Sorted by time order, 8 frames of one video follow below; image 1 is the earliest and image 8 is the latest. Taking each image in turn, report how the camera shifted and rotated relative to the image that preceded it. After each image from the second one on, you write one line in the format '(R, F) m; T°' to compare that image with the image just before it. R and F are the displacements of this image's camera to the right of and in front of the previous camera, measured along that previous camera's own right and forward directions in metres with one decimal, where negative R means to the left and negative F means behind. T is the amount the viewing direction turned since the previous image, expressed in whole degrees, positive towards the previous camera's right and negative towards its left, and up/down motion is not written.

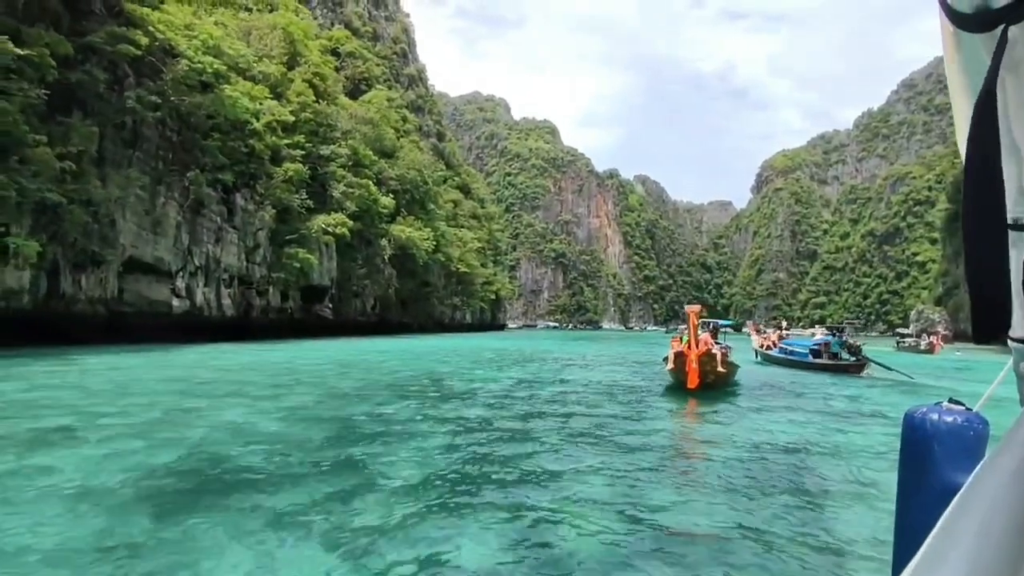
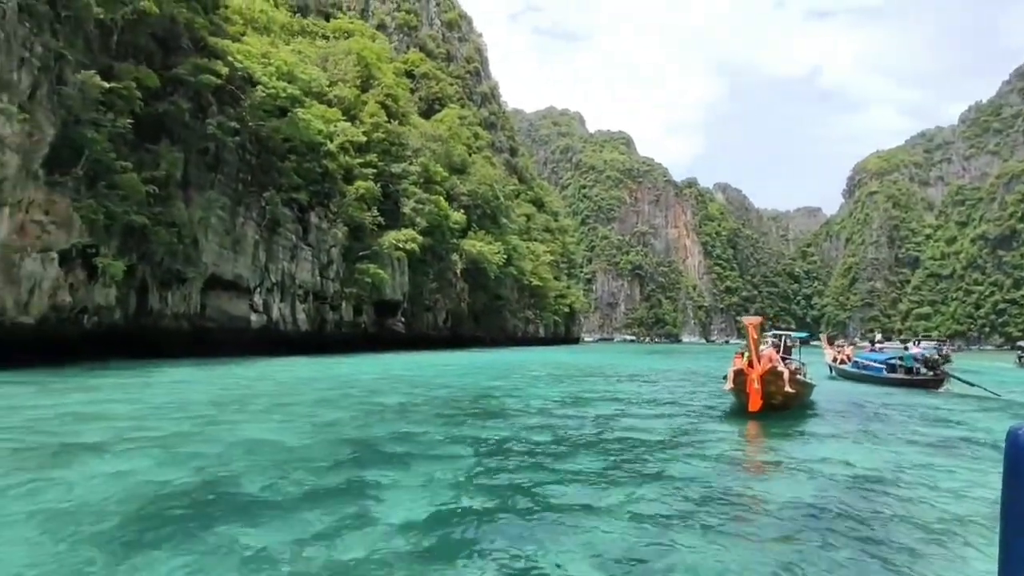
(+0.5, +0.5) m; -7°
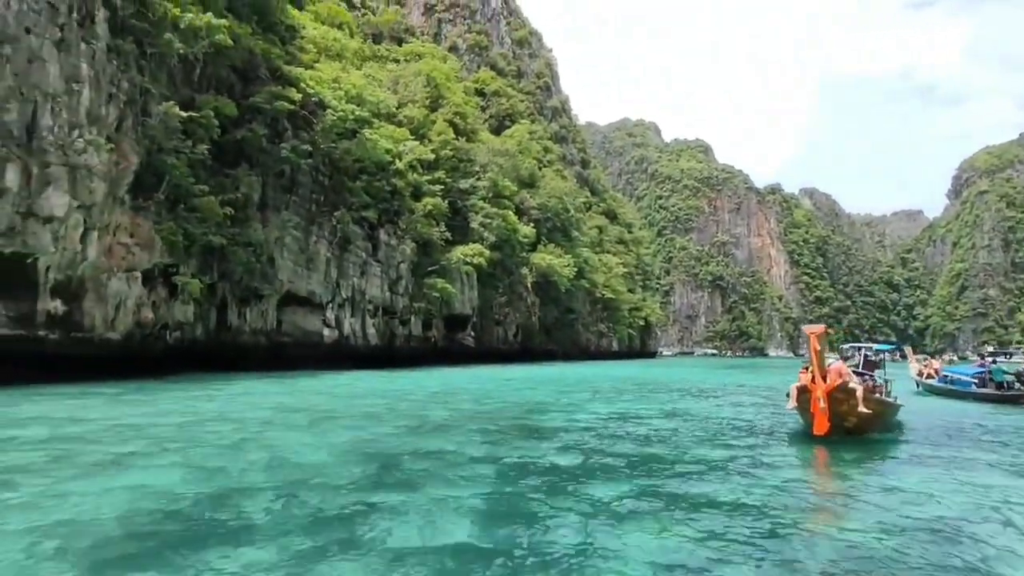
(+0.5, +0.4) m; -7°
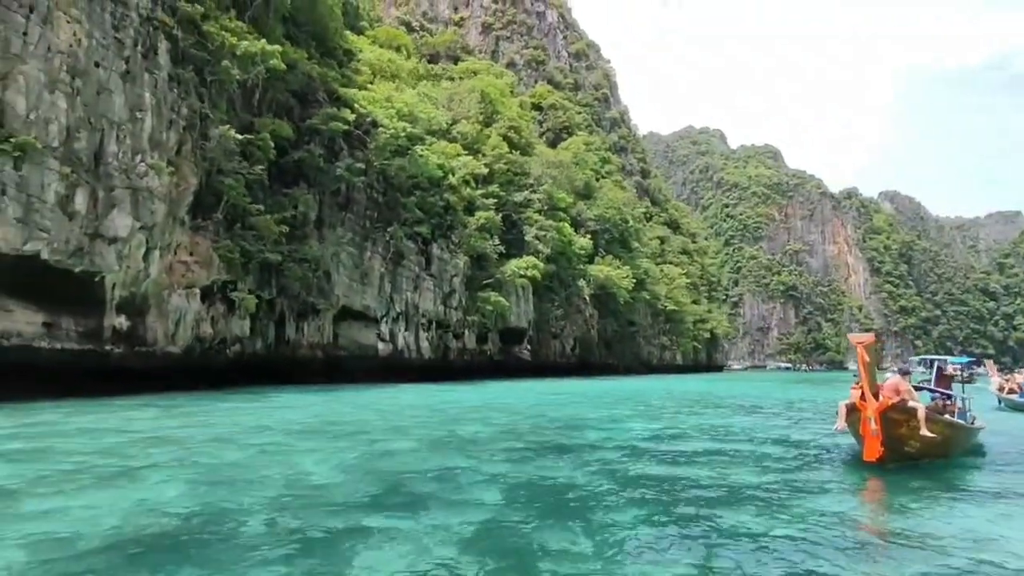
(+0.5, +0.4) m; -6°
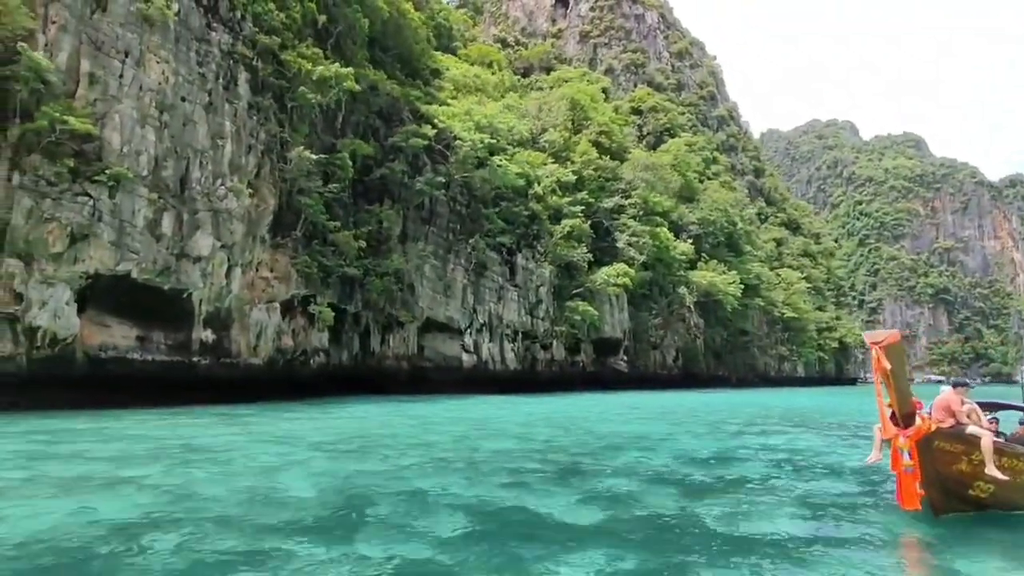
(+1.4, +0.8) m; -11°
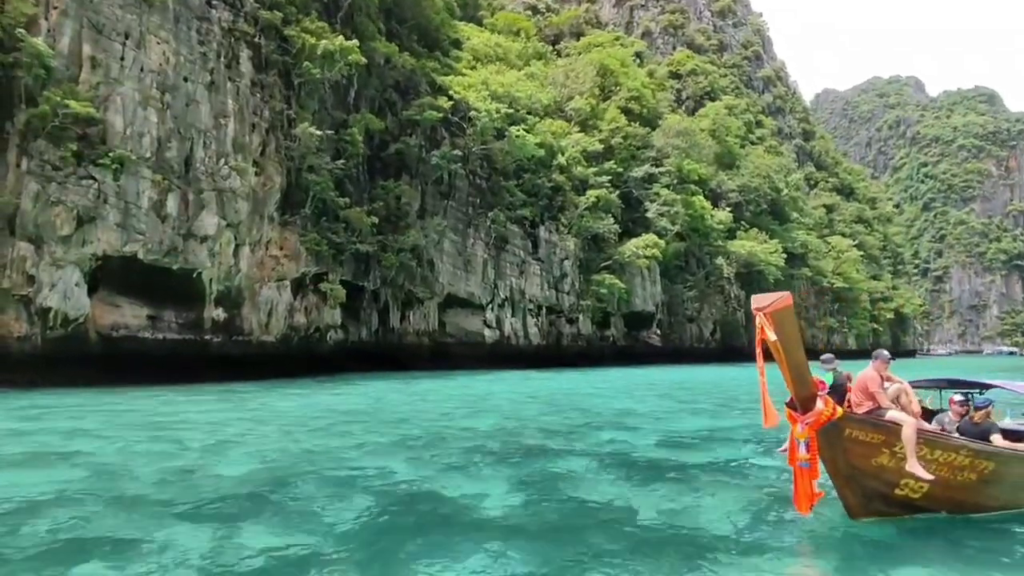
(+1.2, +0.5) m; -5°
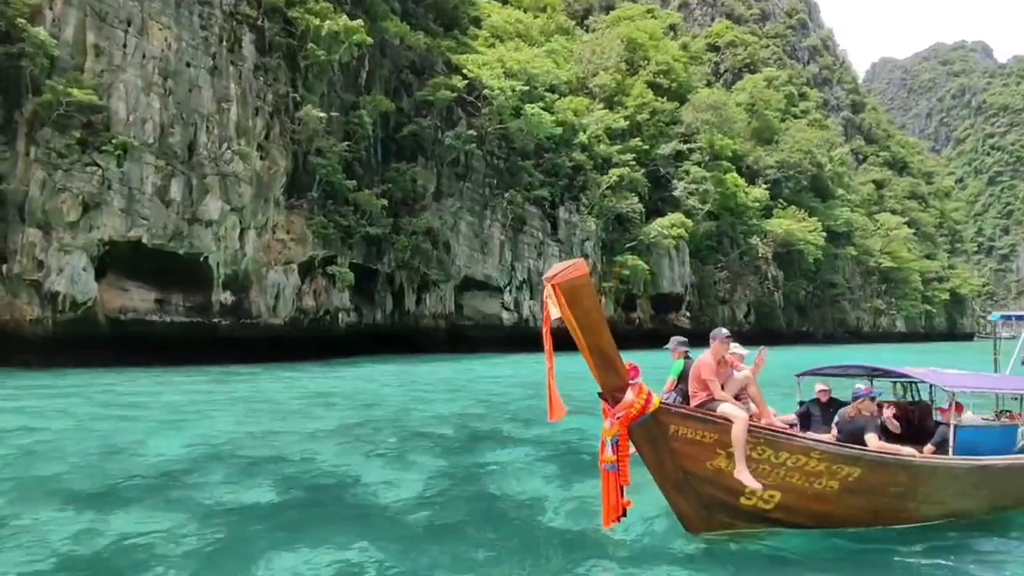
(+1.1, +0.4) m; -4°
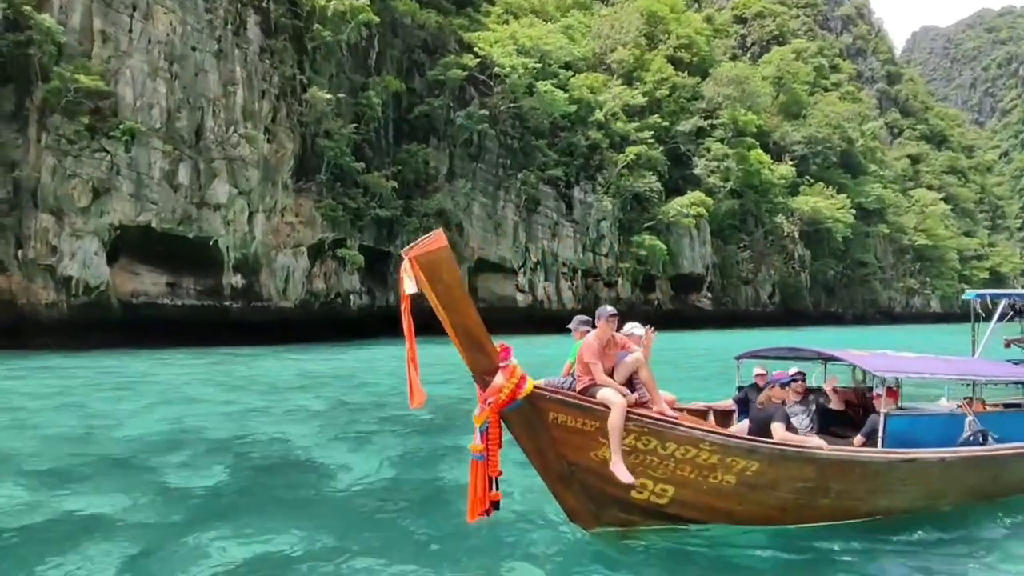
(+0.6, +0.2) m; -3°
